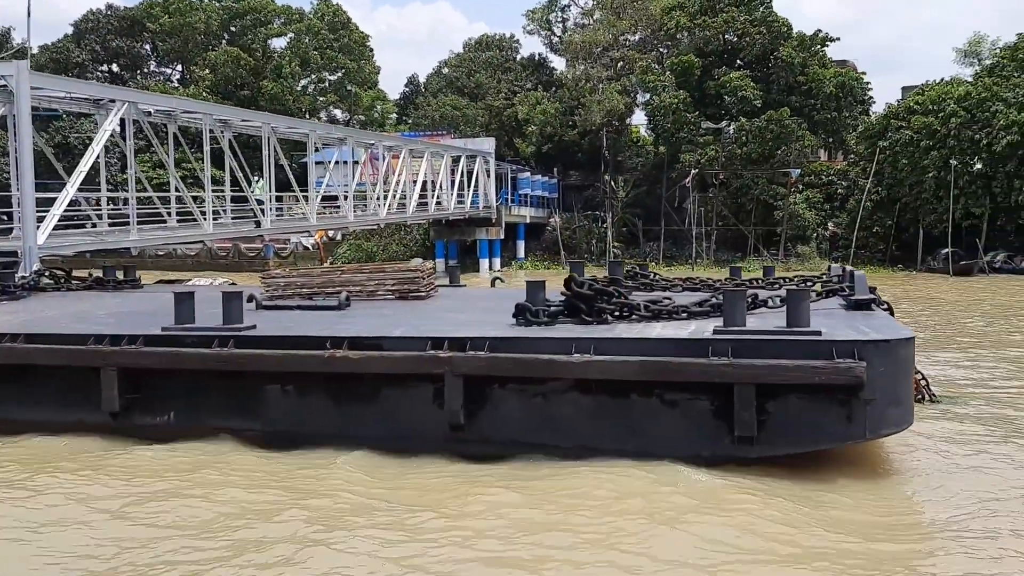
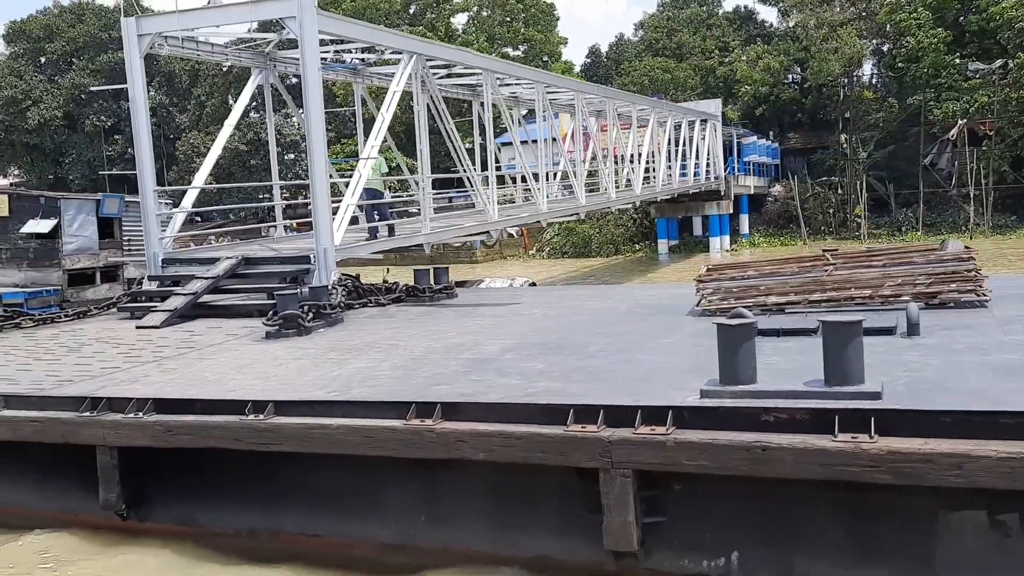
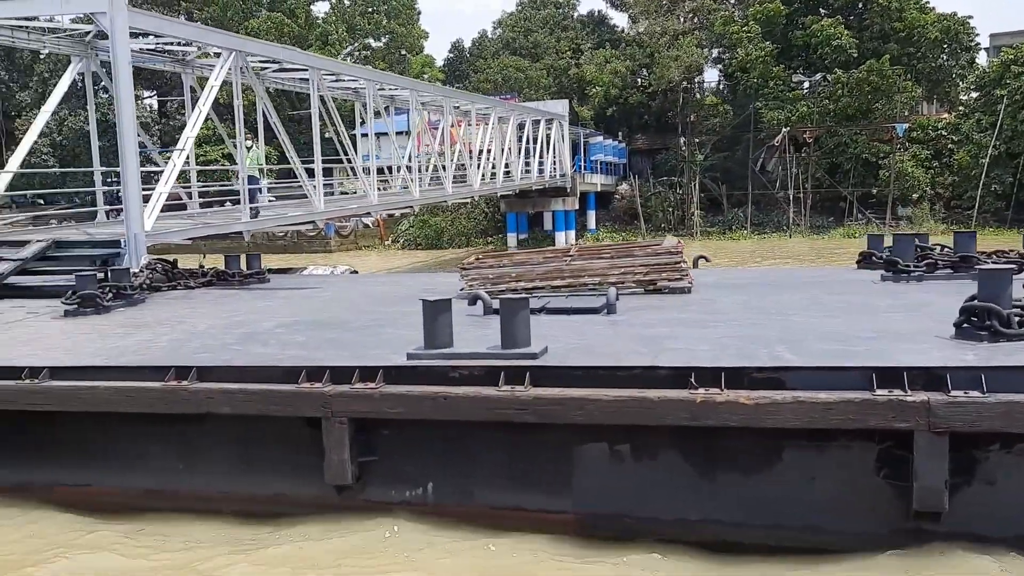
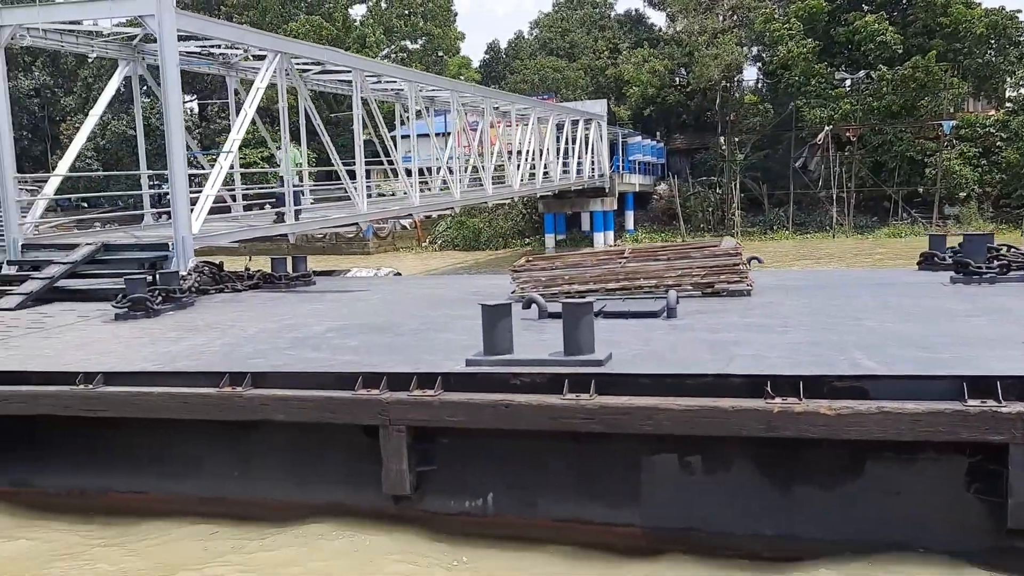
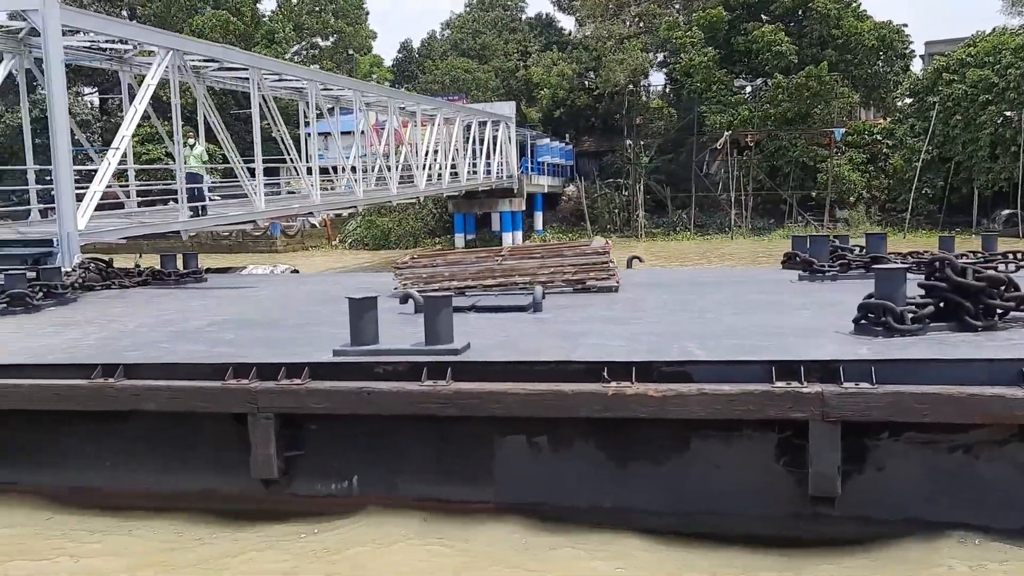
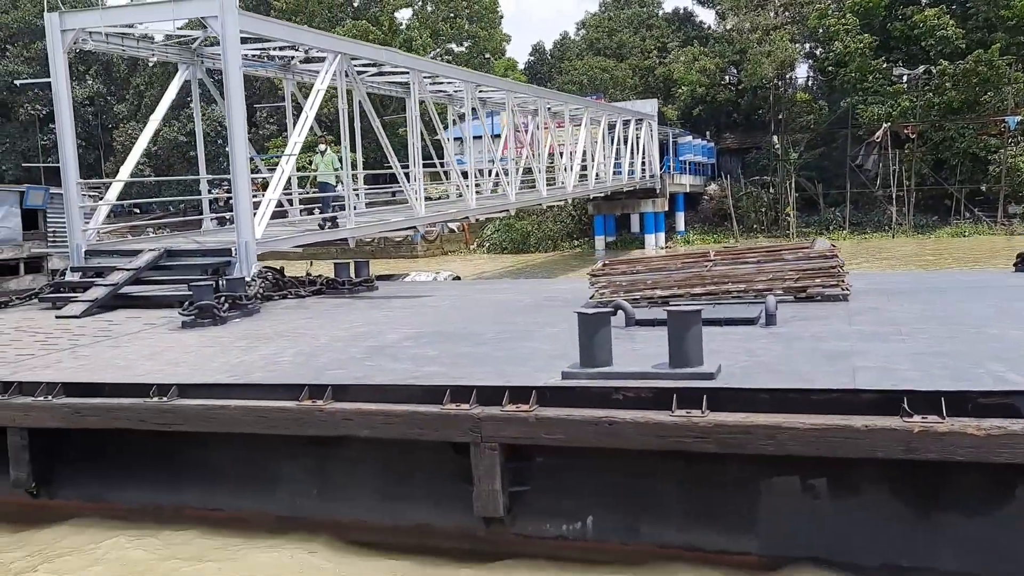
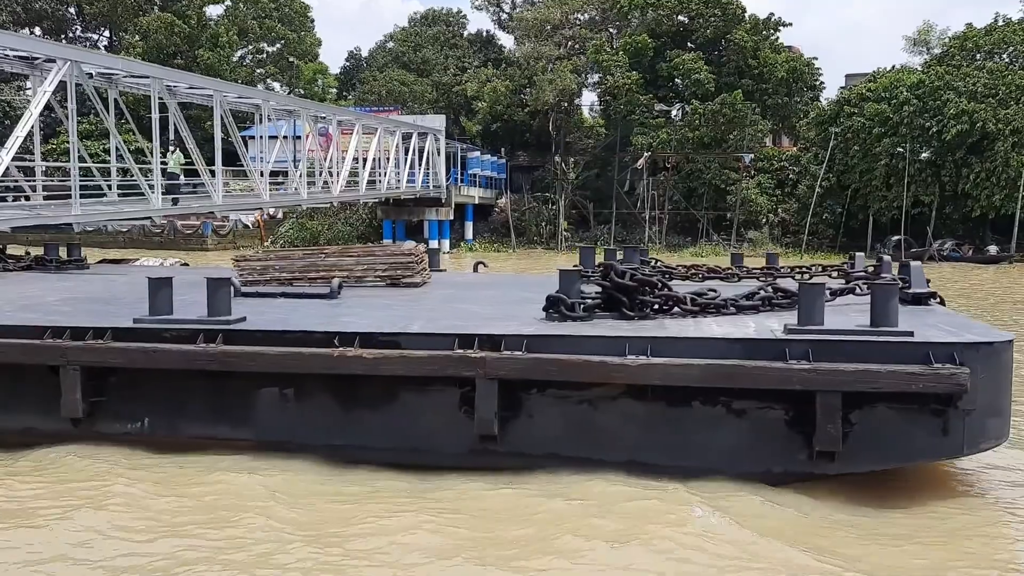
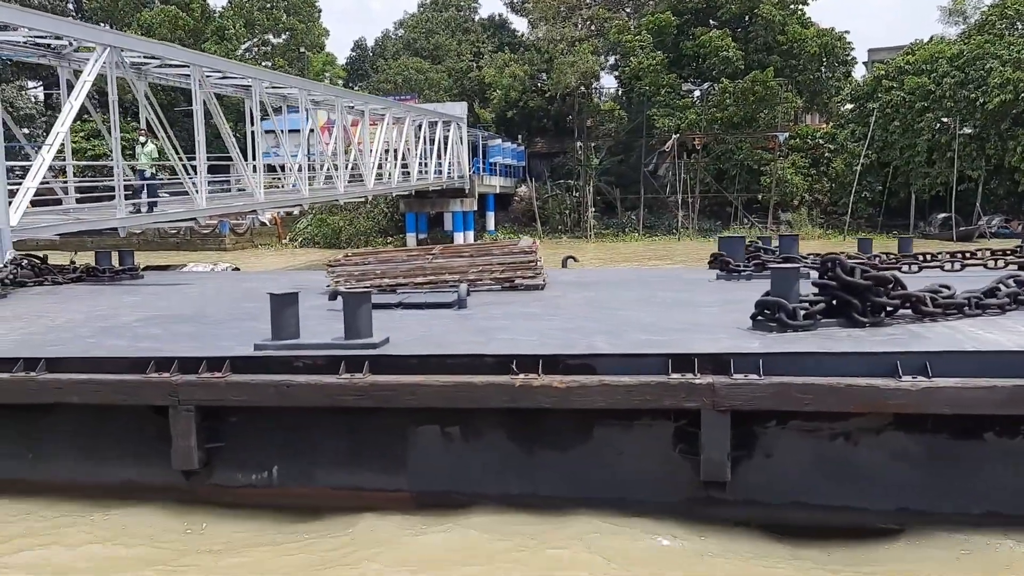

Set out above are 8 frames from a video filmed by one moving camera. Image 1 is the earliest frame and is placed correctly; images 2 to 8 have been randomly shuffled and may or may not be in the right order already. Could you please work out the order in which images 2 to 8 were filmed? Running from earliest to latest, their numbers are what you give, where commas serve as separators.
7, 8, 5, 3, 4, 6, 2
